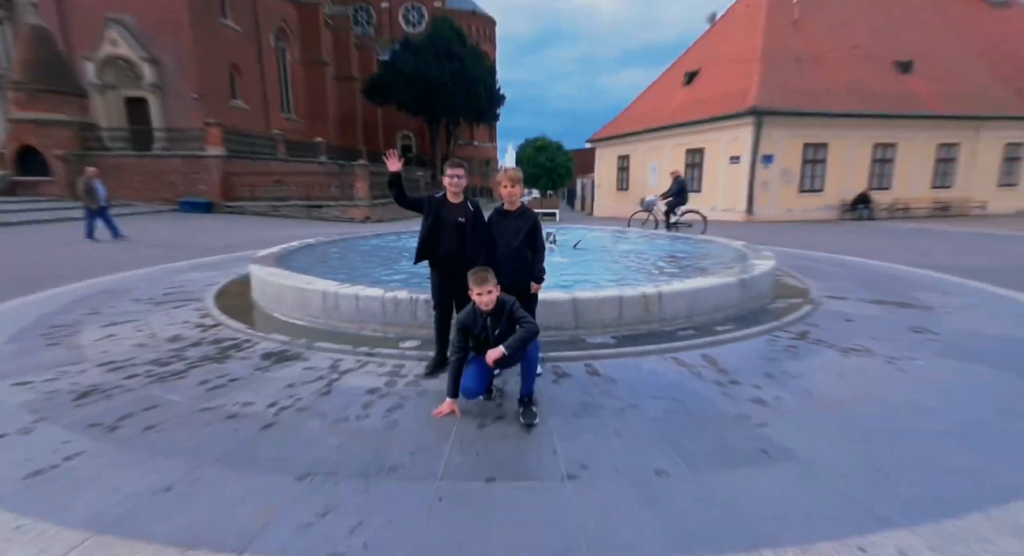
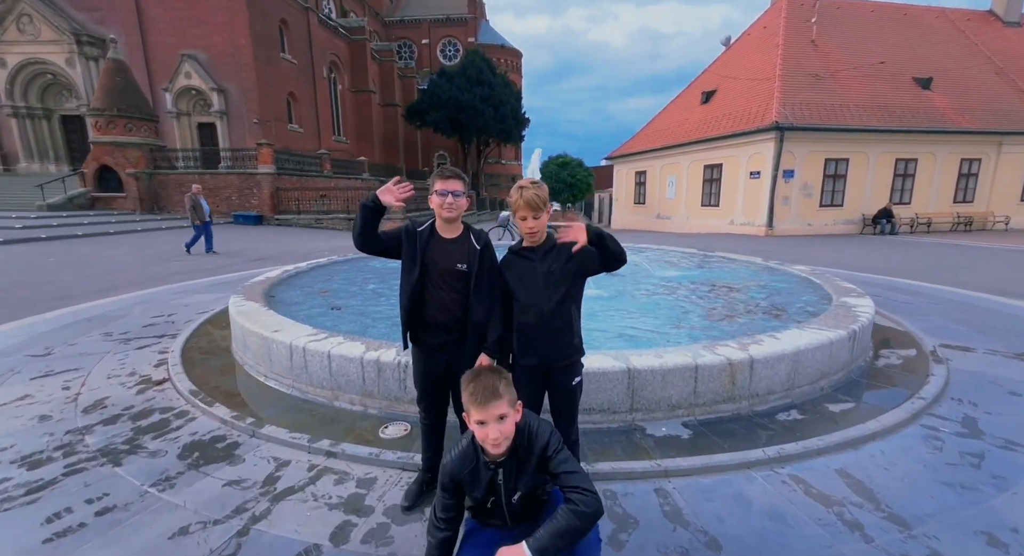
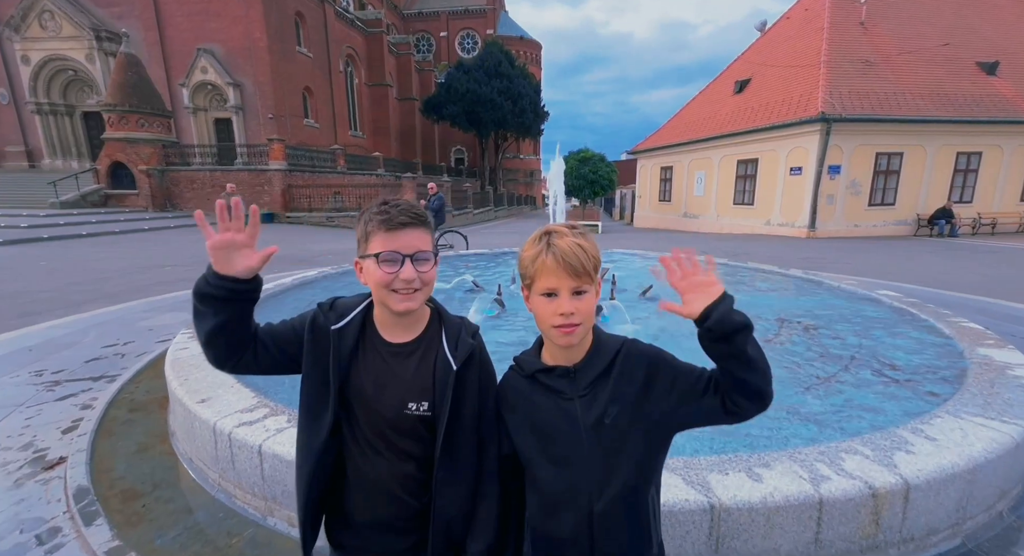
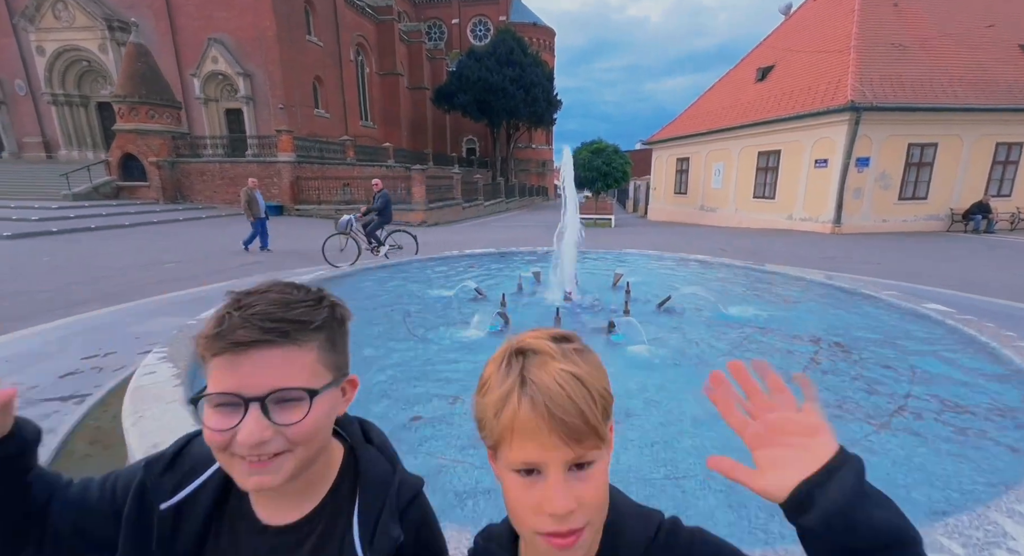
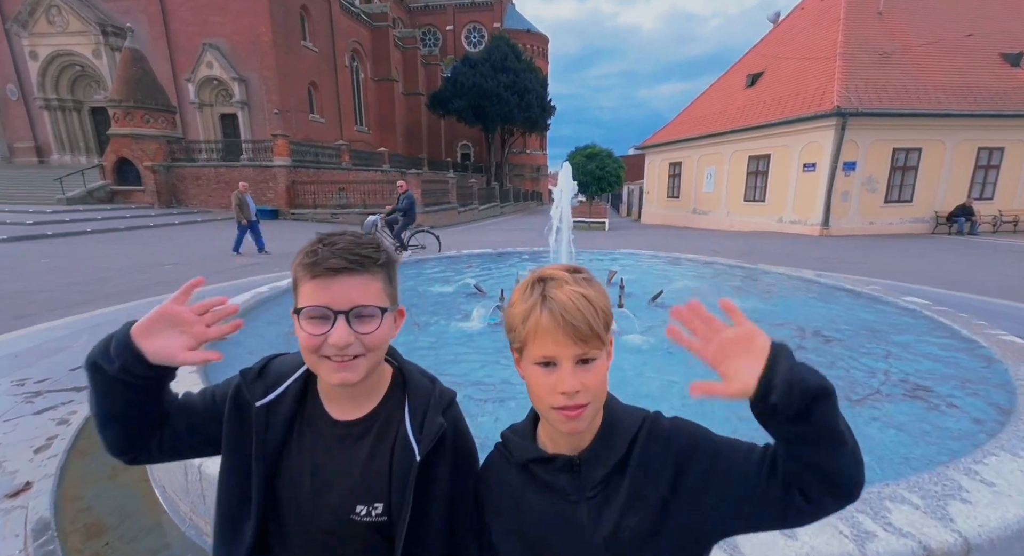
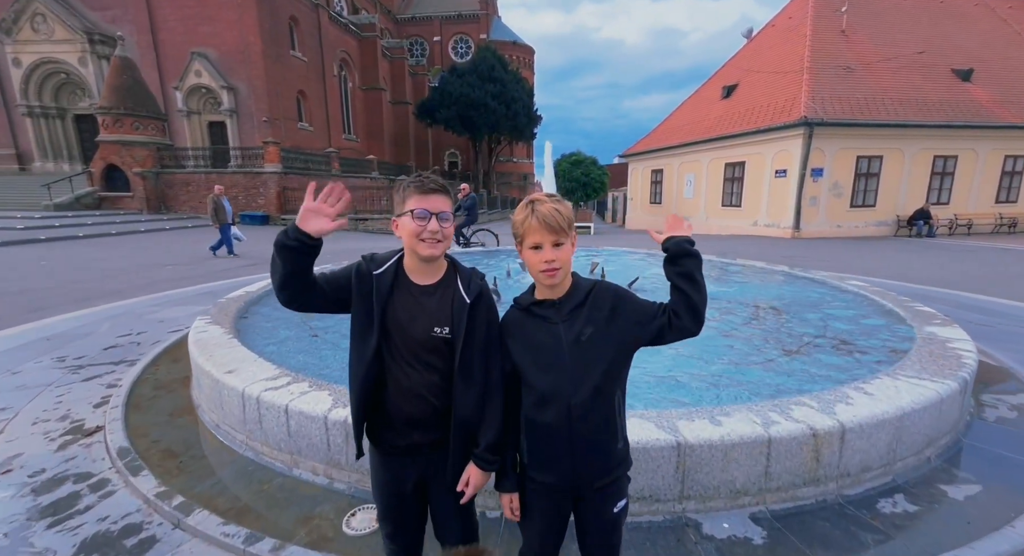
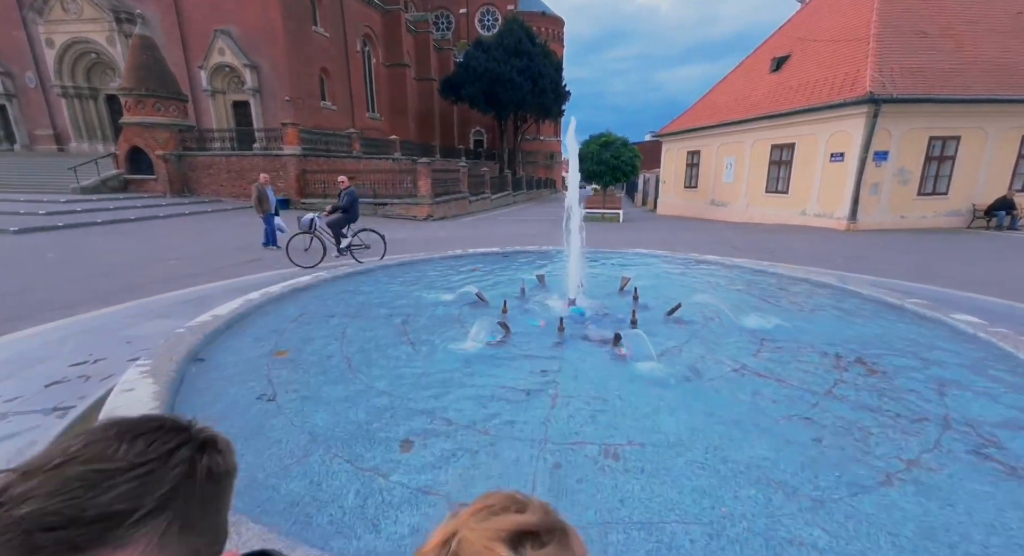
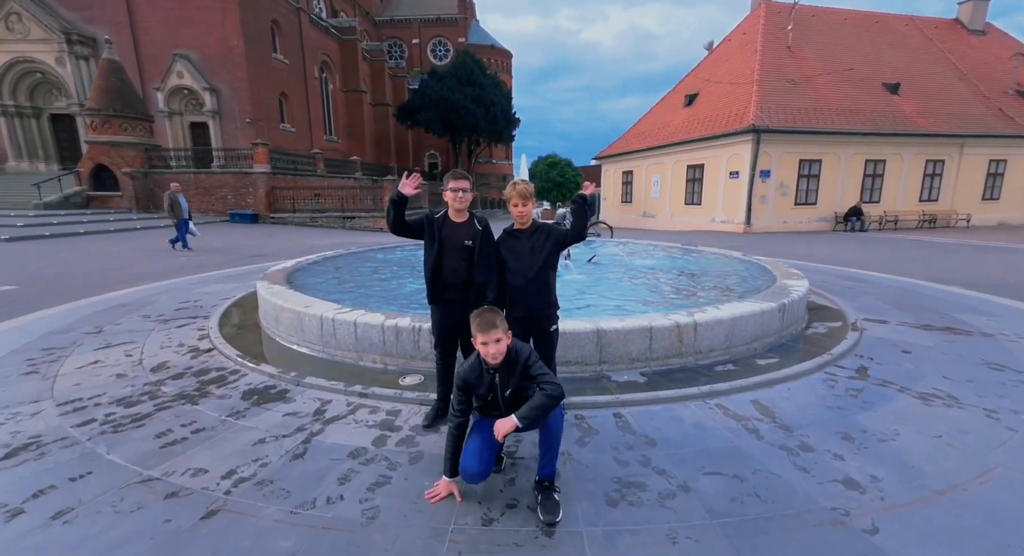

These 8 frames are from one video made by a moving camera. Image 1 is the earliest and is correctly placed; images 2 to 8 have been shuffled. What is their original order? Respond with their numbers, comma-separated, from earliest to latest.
8, 2, 6, 3, 5, 4, 7
